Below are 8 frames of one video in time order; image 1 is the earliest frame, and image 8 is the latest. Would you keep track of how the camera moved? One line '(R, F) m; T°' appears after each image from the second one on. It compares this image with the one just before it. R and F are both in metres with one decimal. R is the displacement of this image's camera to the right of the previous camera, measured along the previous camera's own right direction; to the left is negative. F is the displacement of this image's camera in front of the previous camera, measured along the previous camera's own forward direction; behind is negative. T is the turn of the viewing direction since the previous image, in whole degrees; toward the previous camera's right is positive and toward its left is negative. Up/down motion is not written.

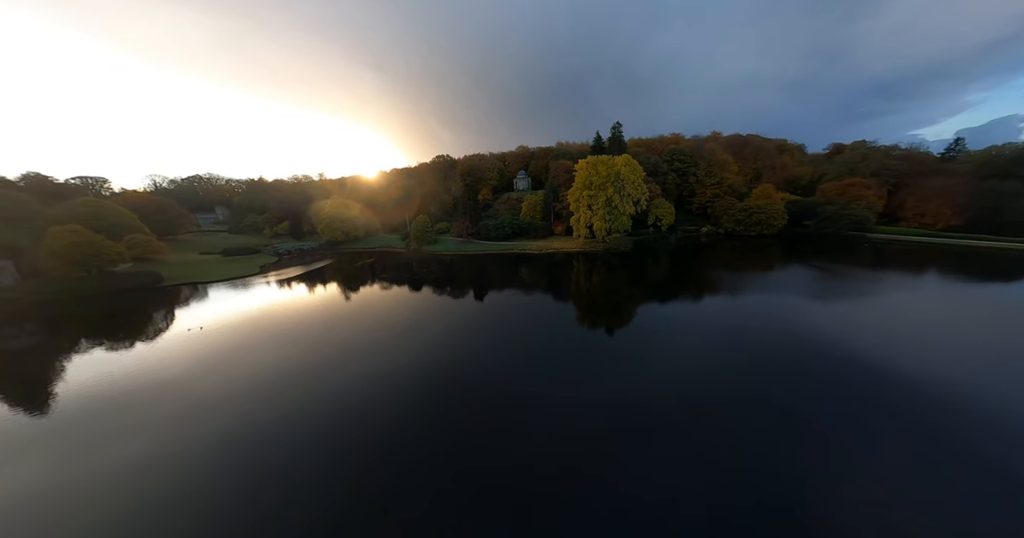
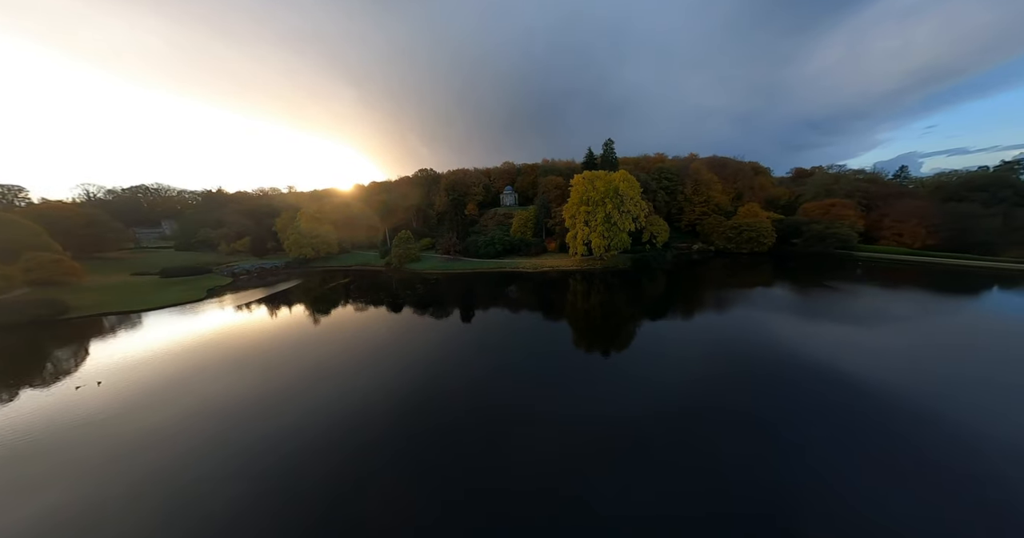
(-2.6, +3.8) m; +5°
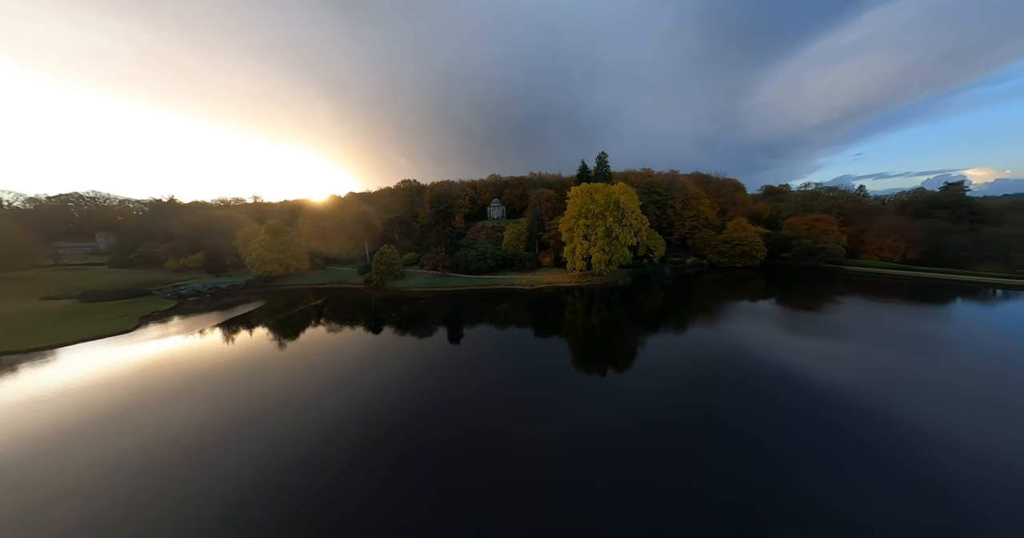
(-2.5, +3.6) m; +4°
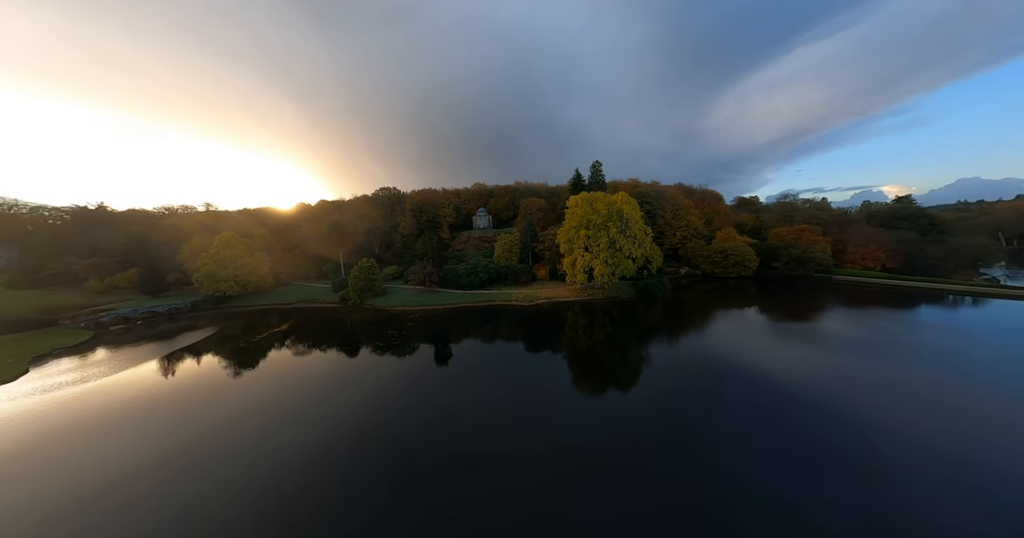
(-2.7, +3.9) m; +5°
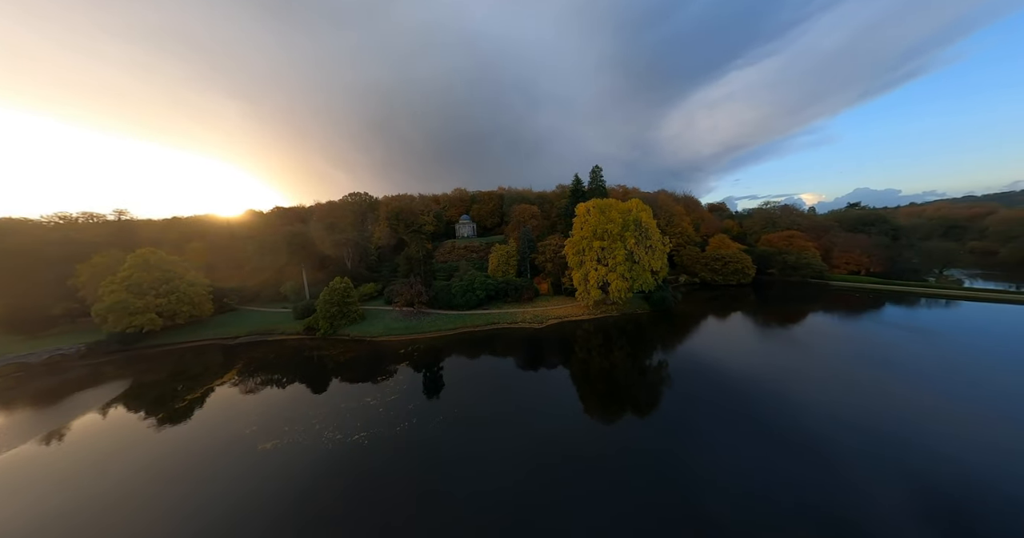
(-4.2, +5.8) m; +6°
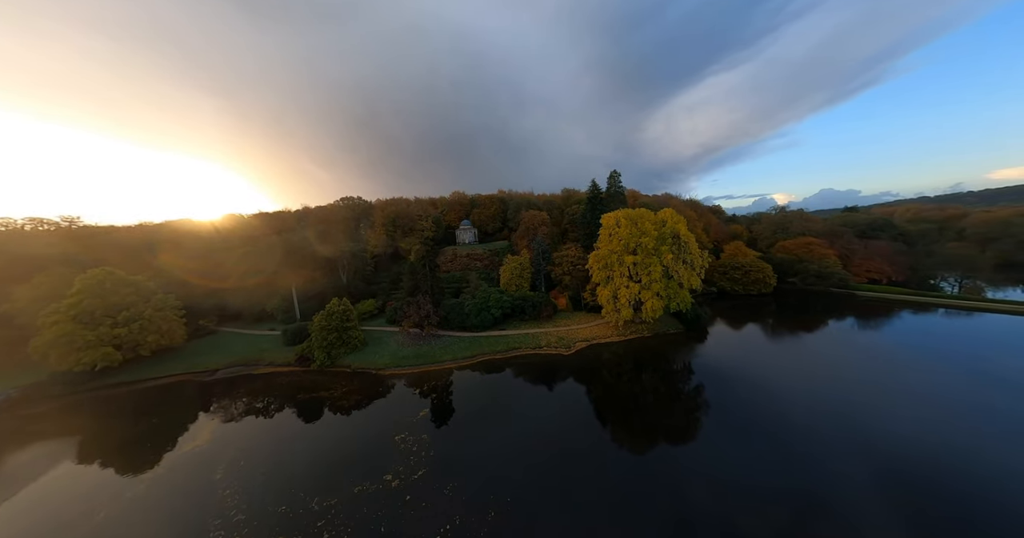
(-3.2, +3.9) m; +2°
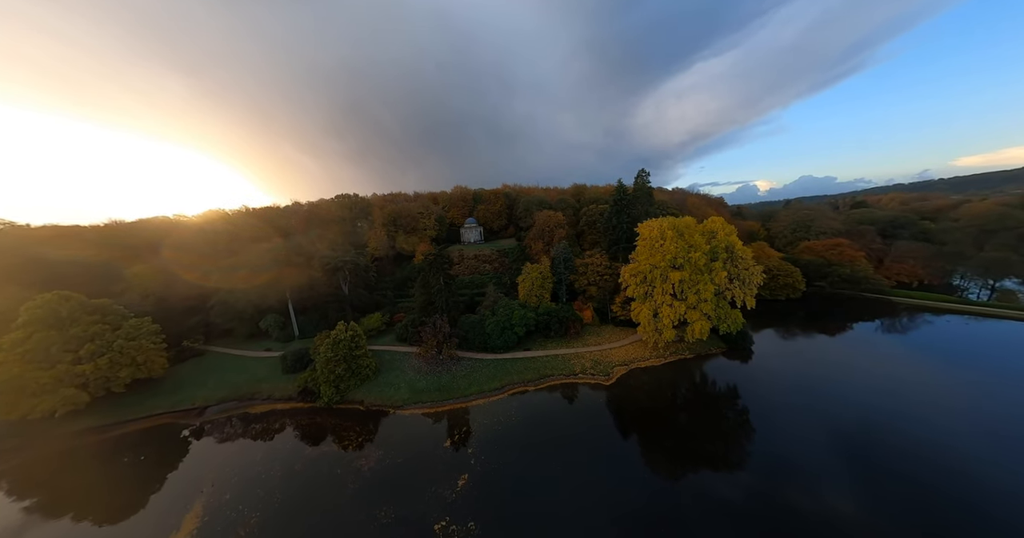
(-3.2, +3.7) m; +1°
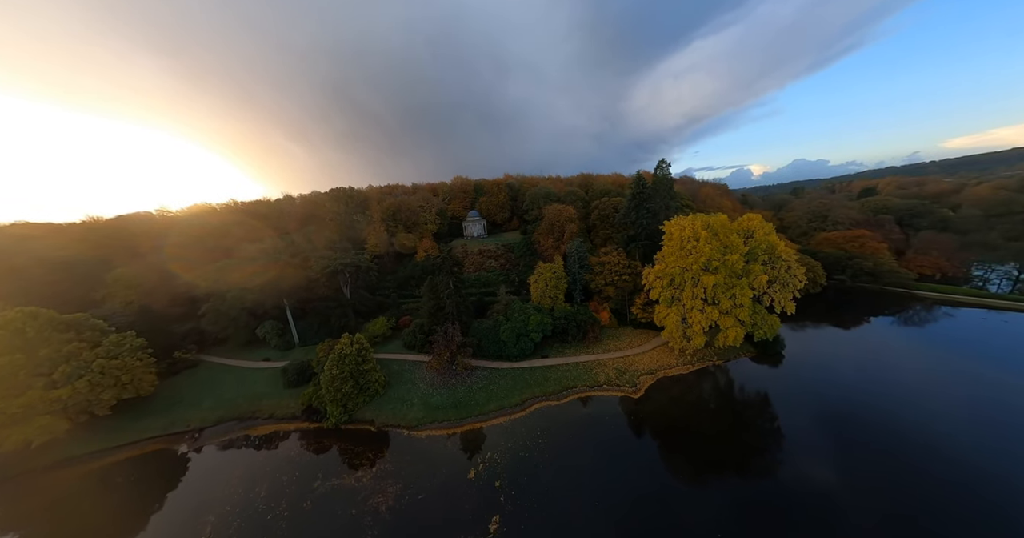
(-1.7, +2.3) m; +1°
